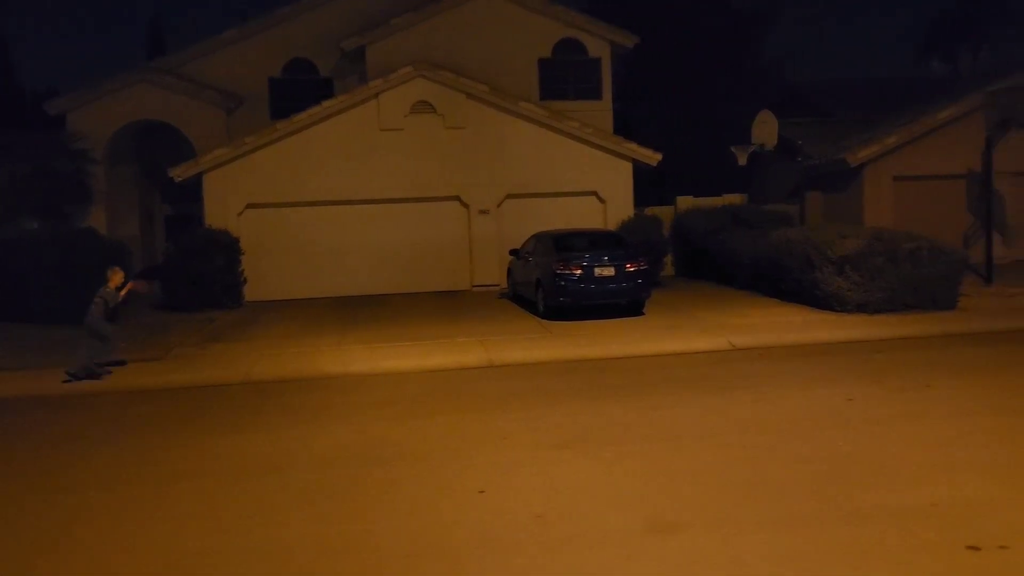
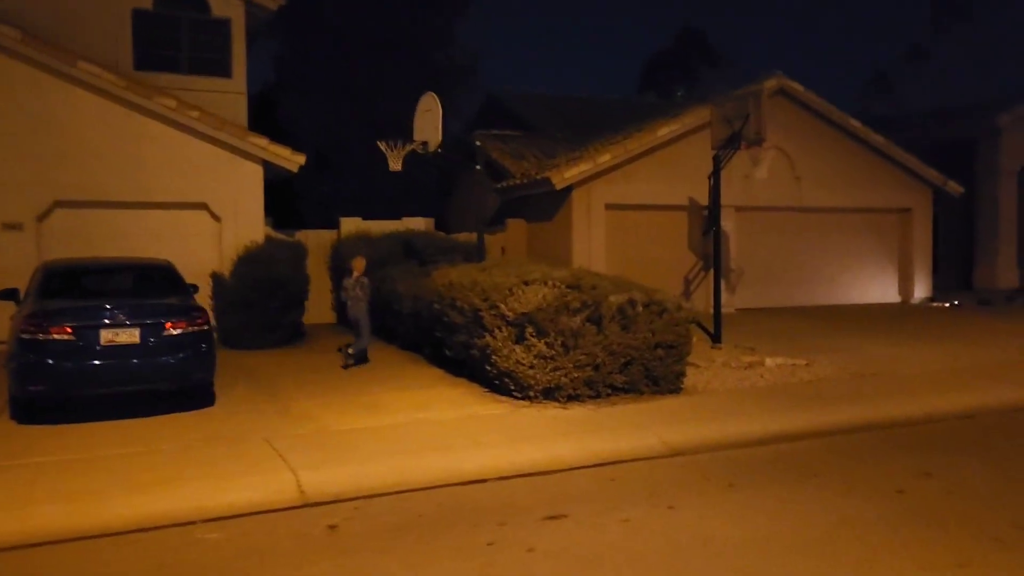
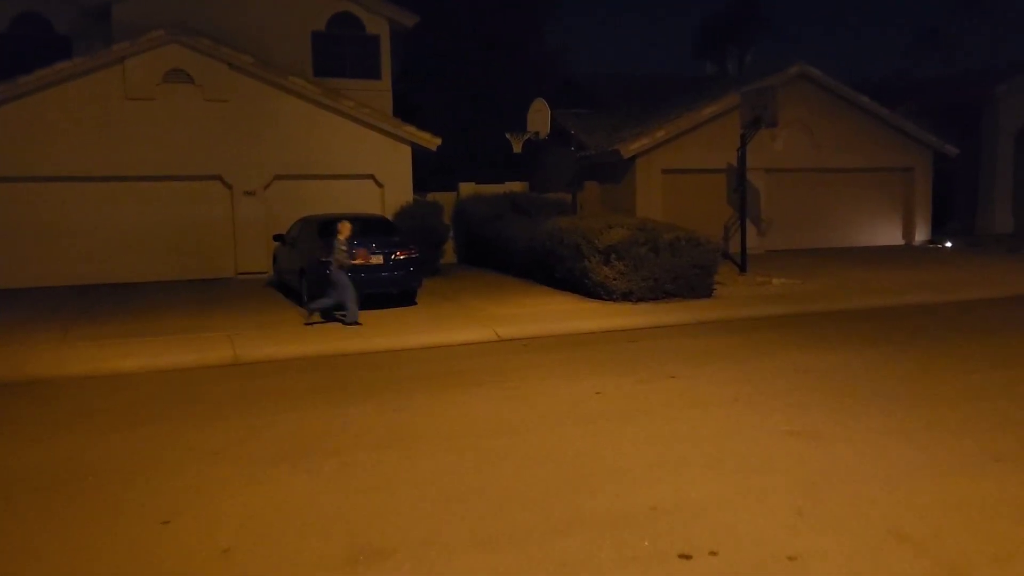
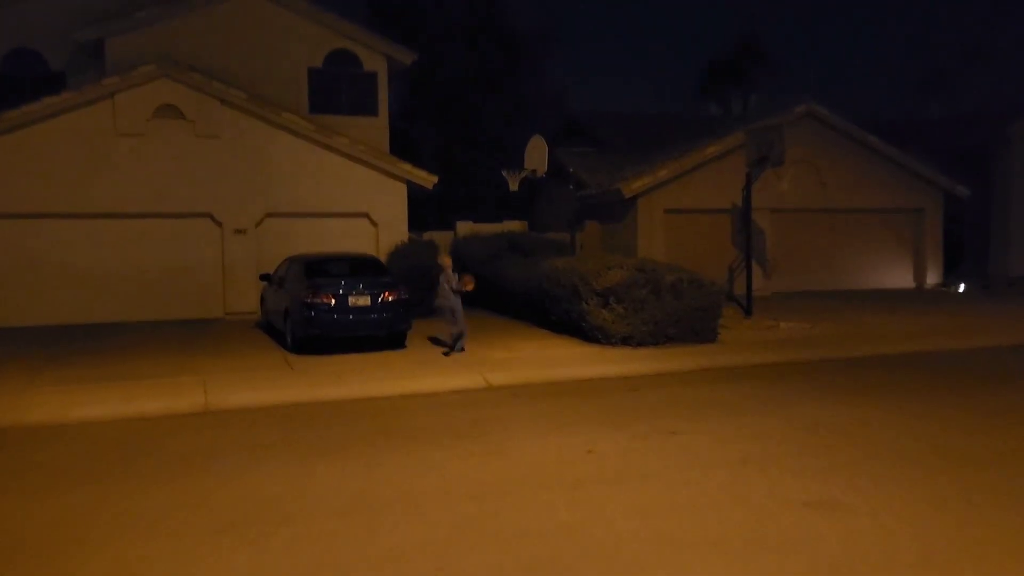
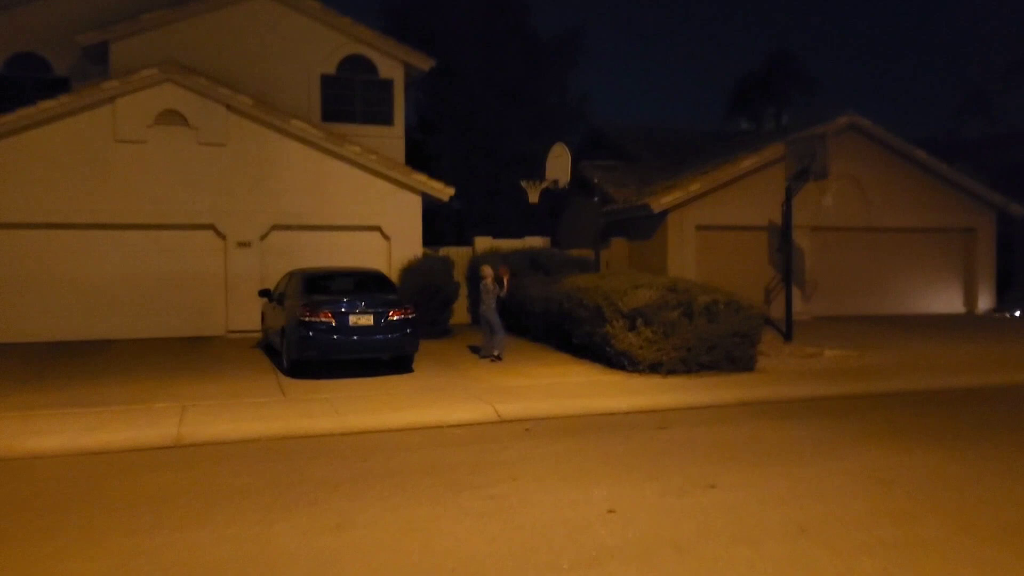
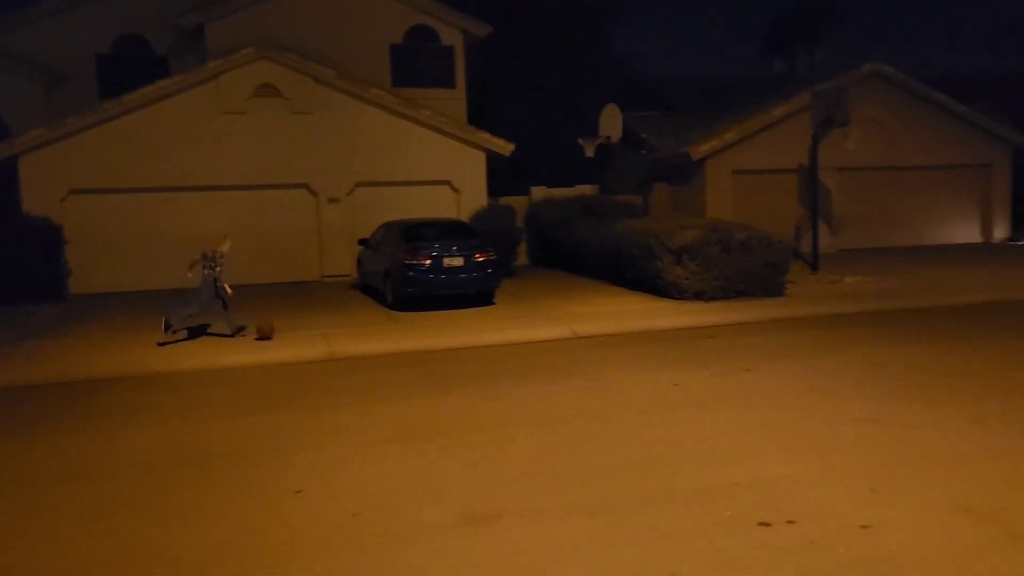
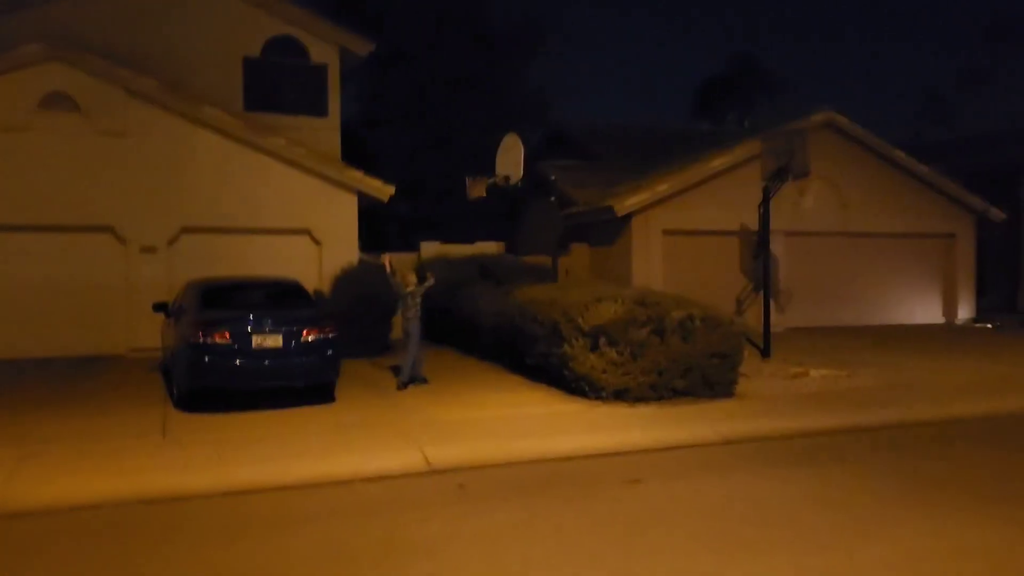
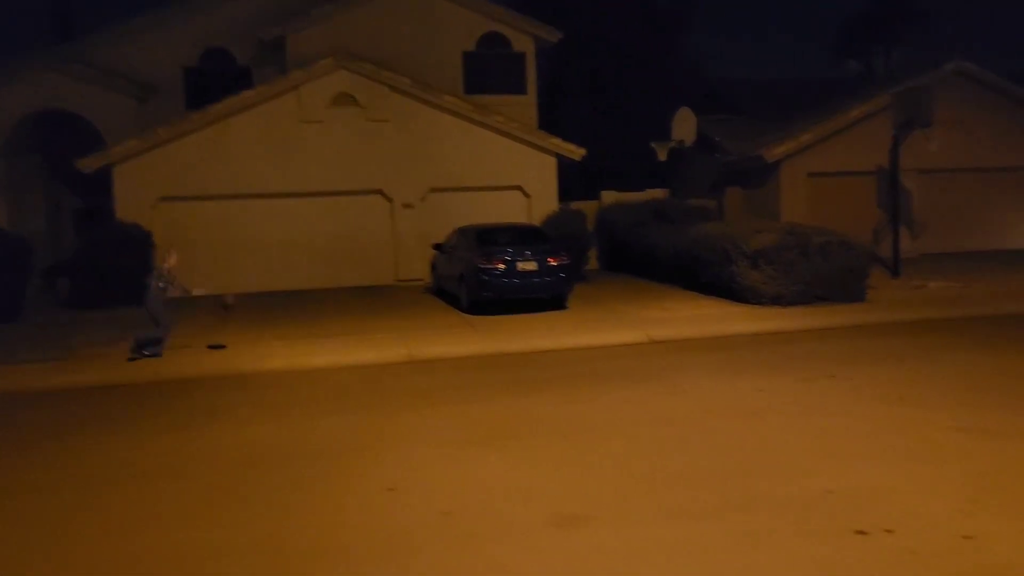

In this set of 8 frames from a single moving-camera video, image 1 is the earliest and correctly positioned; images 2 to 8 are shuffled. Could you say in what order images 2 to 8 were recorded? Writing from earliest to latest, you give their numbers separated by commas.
8, 6, 3, 4, 5, 7, 2
